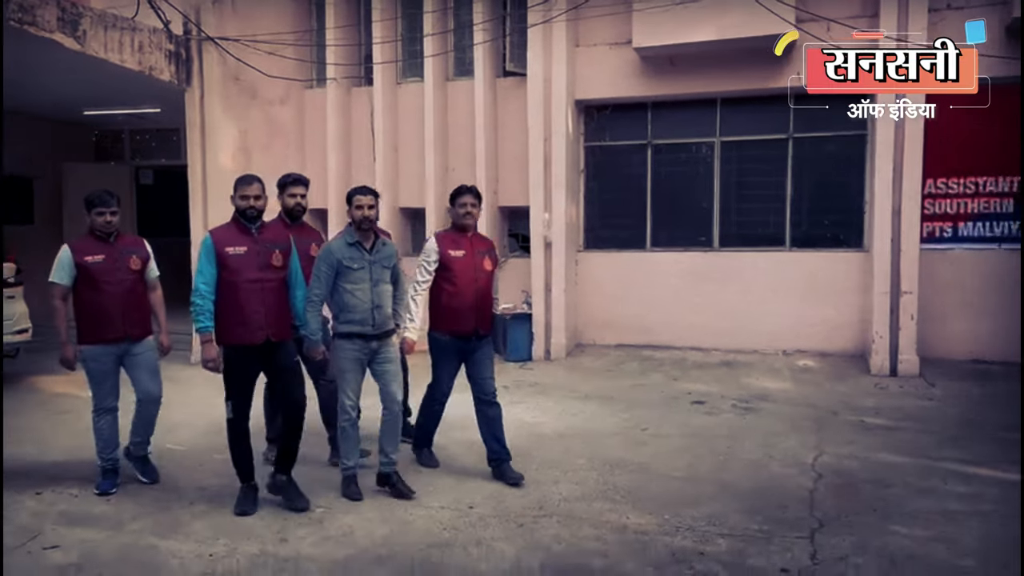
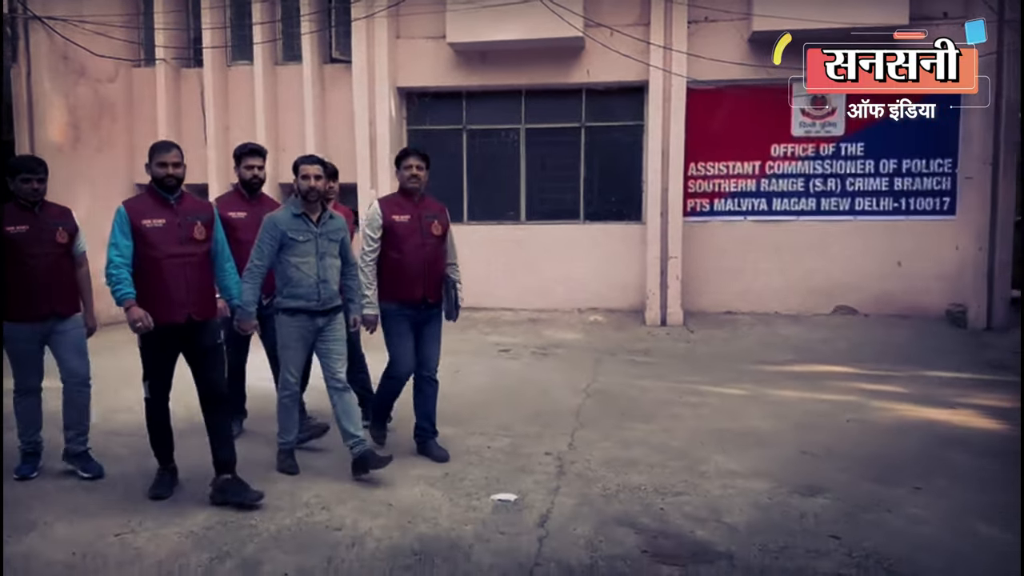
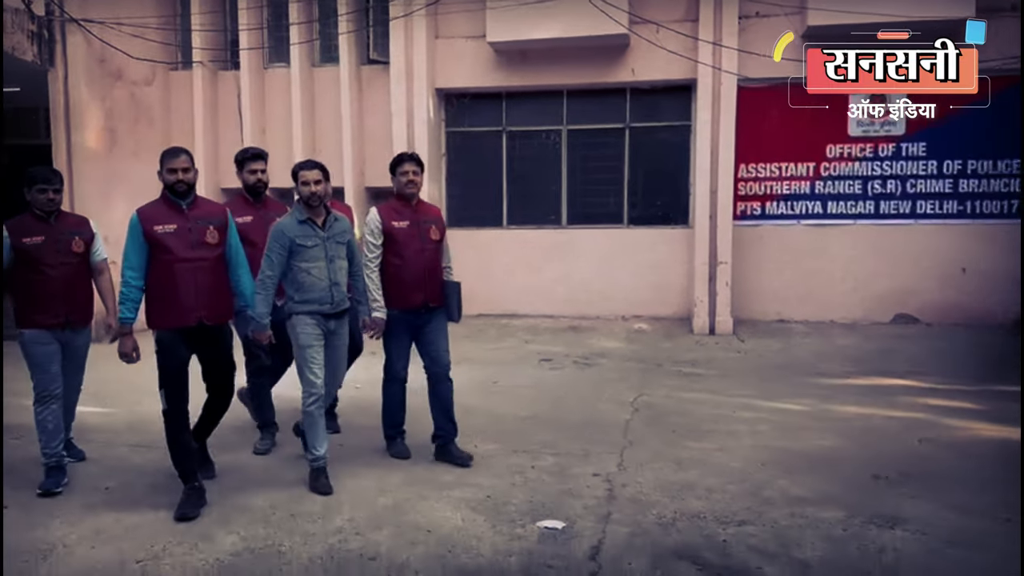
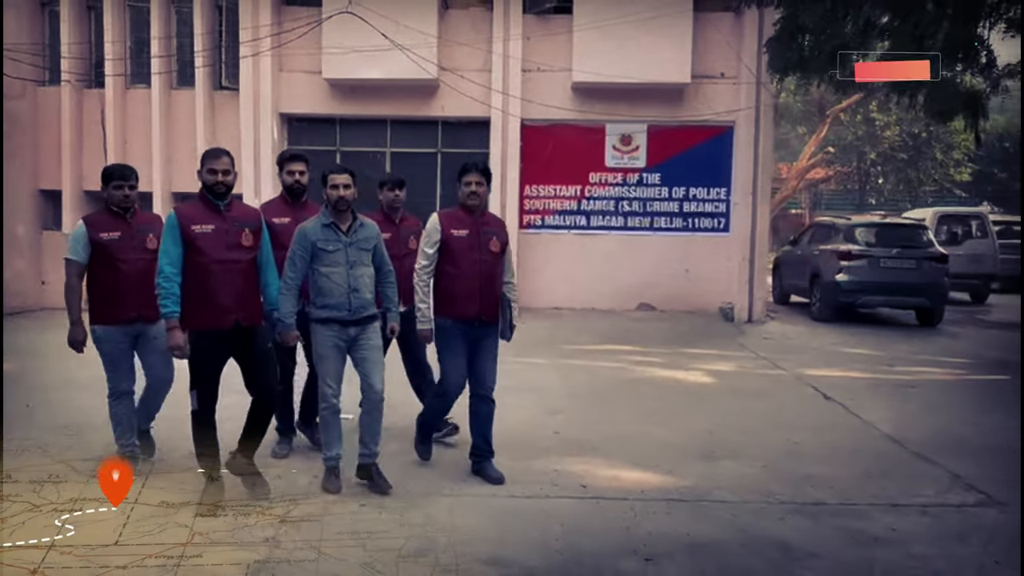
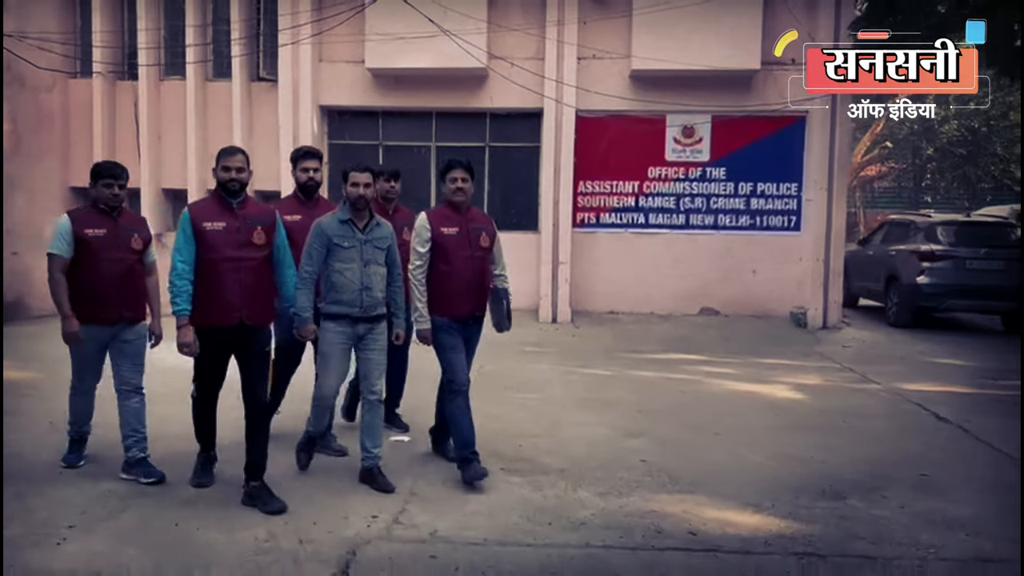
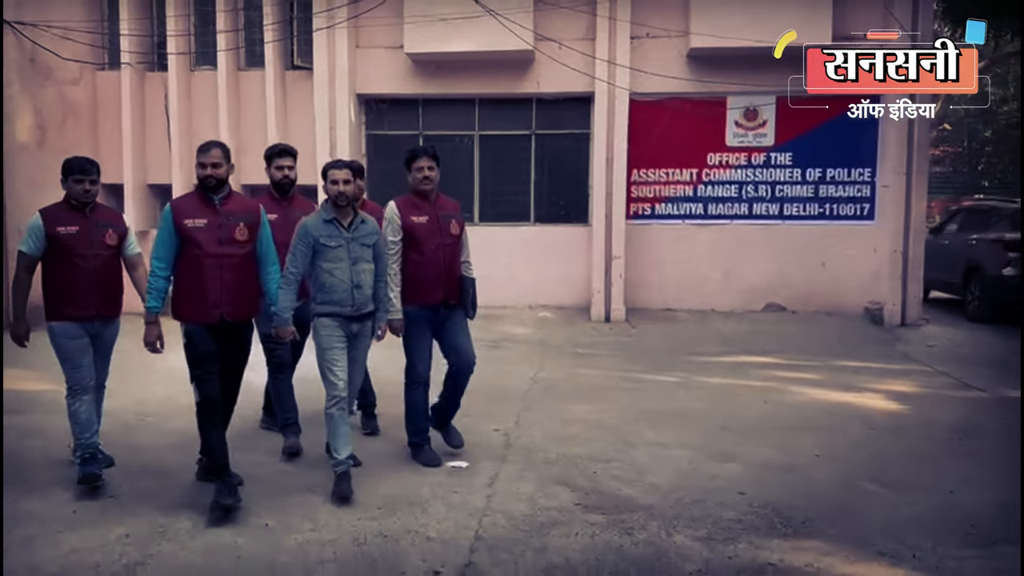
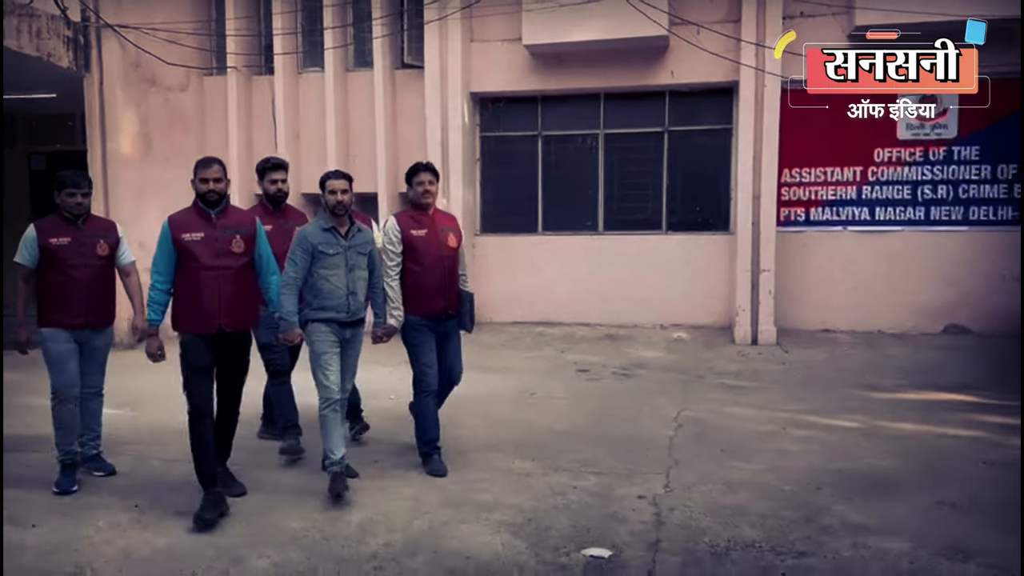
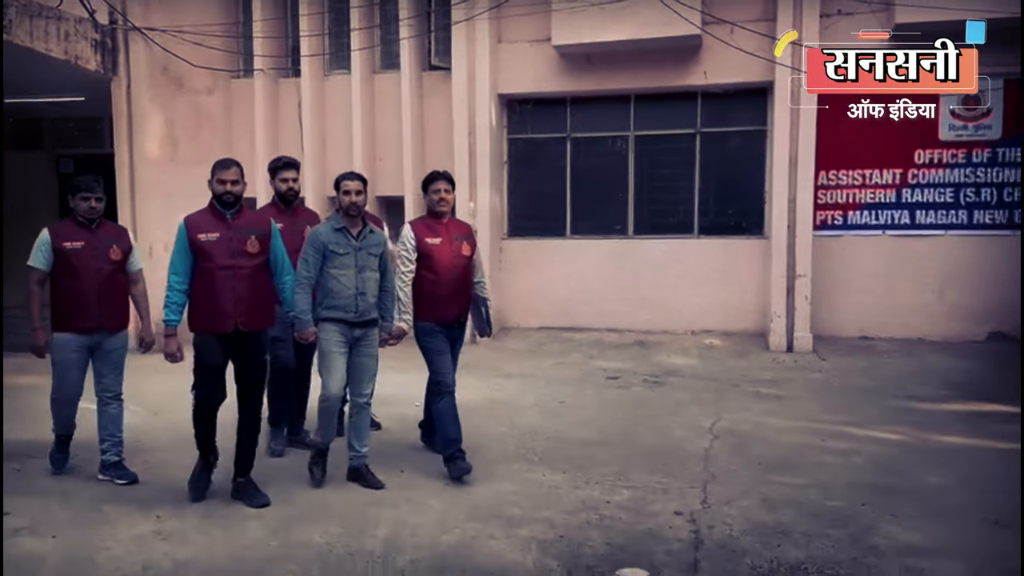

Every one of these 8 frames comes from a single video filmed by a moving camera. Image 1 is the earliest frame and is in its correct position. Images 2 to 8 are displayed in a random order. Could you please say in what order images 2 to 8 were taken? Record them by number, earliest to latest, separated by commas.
8, 7, 3, 2, 6, 5, 4
